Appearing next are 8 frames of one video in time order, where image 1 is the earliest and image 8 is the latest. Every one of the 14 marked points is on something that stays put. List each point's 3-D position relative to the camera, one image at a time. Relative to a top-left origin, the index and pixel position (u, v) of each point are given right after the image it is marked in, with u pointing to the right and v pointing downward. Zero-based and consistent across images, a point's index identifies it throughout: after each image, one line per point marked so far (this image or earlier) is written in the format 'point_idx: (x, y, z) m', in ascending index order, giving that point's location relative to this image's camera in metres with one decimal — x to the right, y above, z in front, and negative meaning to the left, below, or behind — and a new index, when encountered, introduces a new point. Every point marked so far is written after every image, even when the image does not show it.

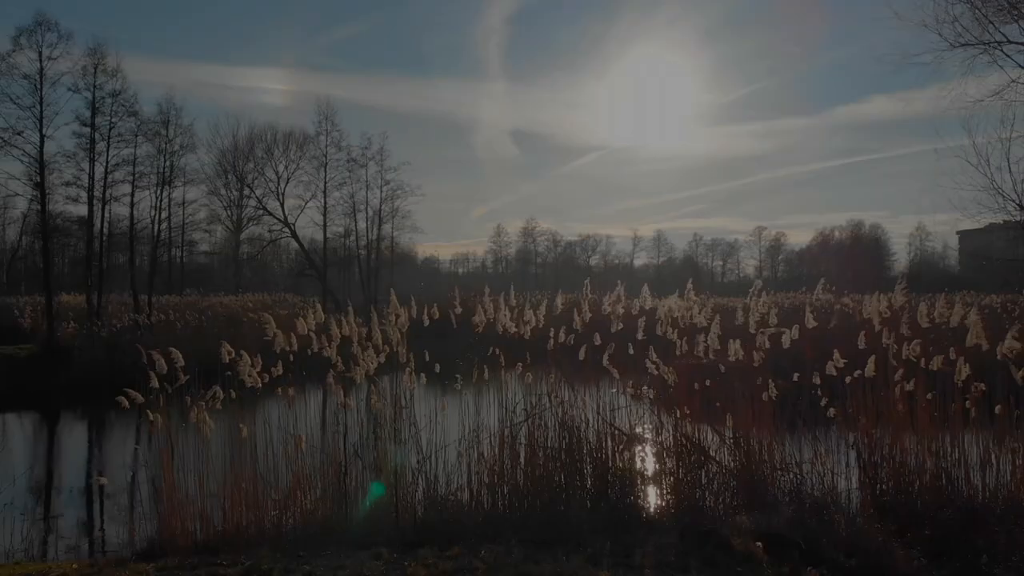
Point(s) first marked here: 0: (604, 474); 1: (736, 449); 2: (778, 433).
0: (+0.8, -1.6, +5.9) m
1: (+2.0, -1.5, +6.3) m
2: (+2.6, -1.4, +6.7) m
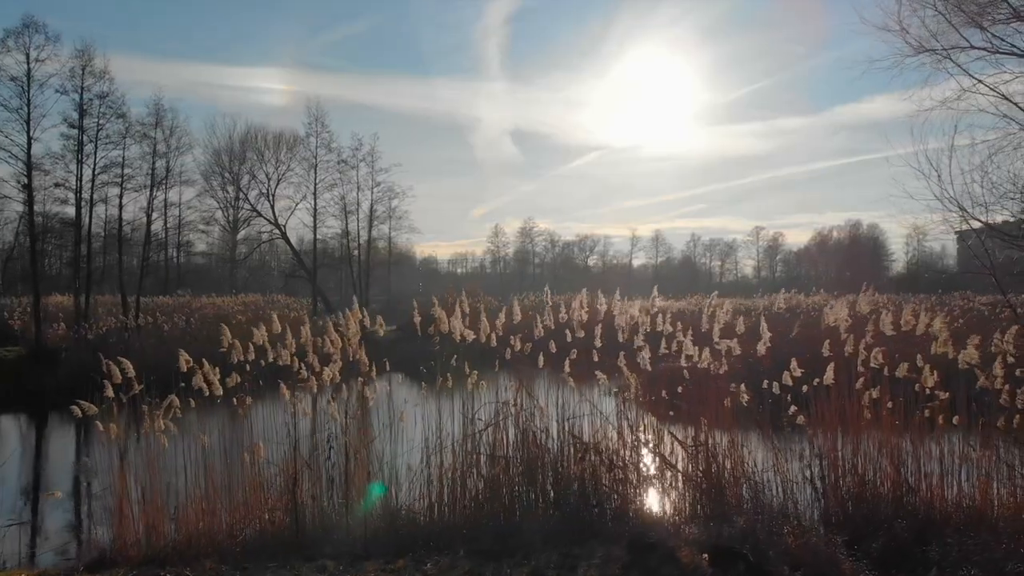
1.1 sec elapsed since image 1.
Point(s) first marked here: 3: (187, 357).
0: (+0.5, -1.7, +5.9) m
1: (+1.7, -1.5, +6.3) m
2: (+2.2, -1.4, +6.6) m
3: (-2.9, -0.6, +6.2) m
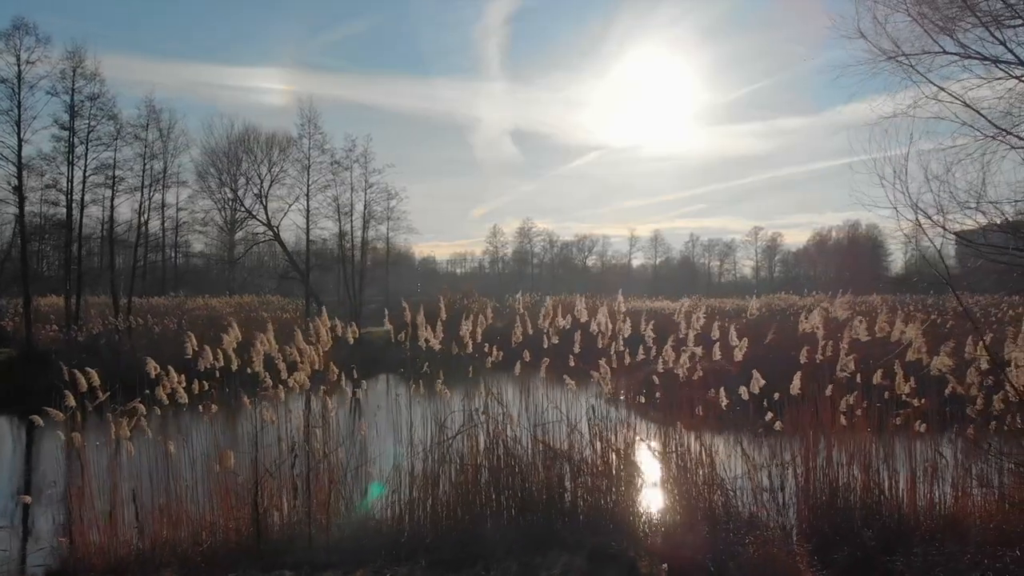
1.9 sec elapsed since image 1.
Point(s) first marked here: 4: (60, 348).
0: (+0.2, -1.7, +5.9) m
1: (+1.4, -1.6, +6.2) m
2: (+1.9, -1.5, +6.6) m
3: (-3.2, -0.7, +6.2) m
4: (-12.4, -1.7, +19.0) m
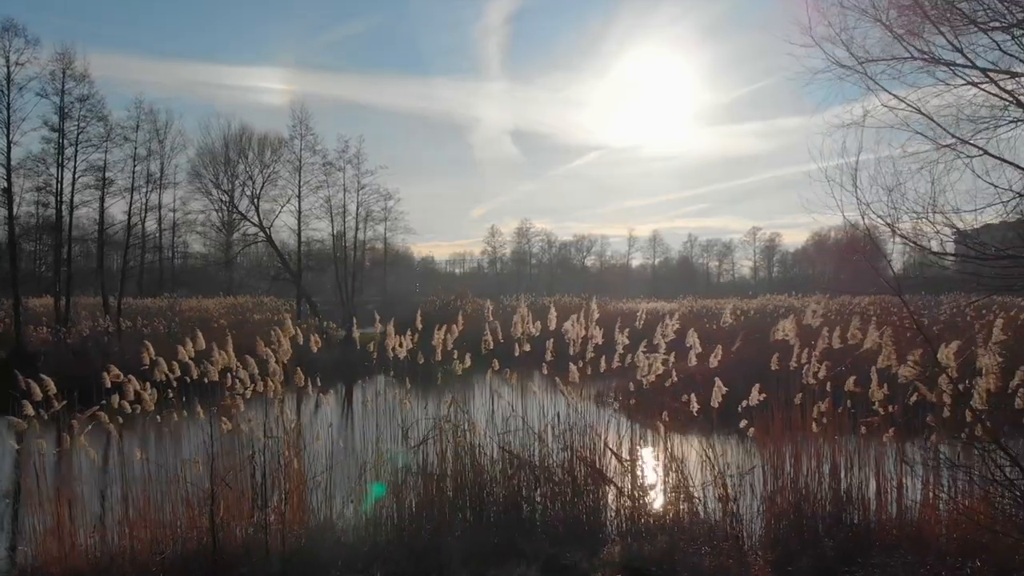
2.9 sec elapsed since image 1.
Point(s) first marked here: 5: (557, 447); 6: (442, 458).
0: (-0.1, -1.8, +5.8) m
1: (+1.1, -1.6, +6.2) m
2: (+1.6, -1.6, +6.6) m
3: (-3.5, -0.7, +6.2) m
4: (-12.7, -1.7, +19.0) m
5: (+0.4, -1.5, +6.4) m
6: (-0.6, -1.5, +6.1) m
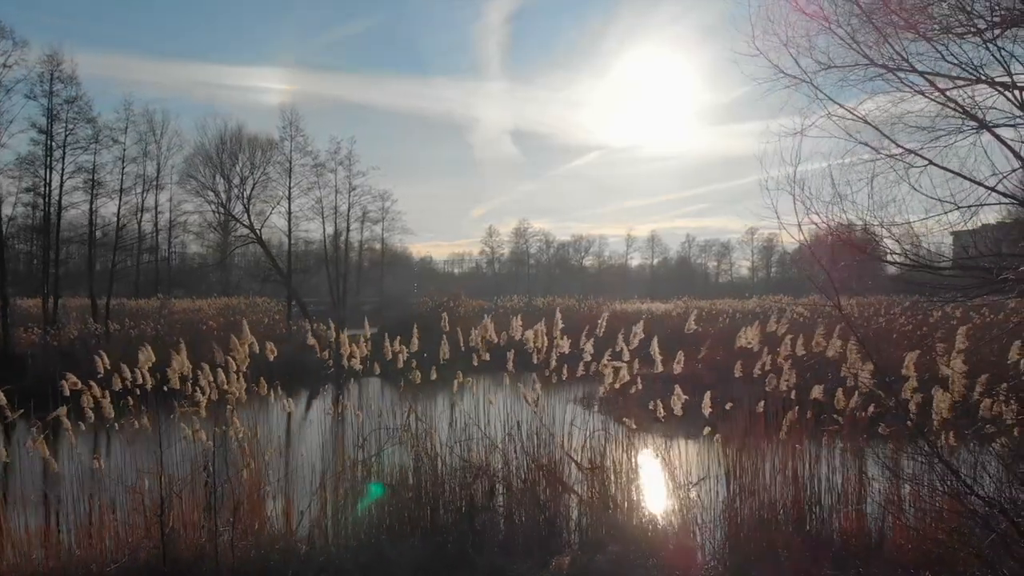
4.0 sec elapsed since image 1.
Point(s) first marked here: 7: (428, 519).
0: (-0.5, -1.9, +5.8) m
1: (+0.7, -1.7, +6.2) m
2: (+1.2, -1.6, +6.5) m
3: (-3.9, -0.8, +6.1) m
4: (-13.1, -1.8, +18.9) m
5: (0.0, -1.5, +6.3) m
6: (-1.0, -1.6, +6.1) m
7: (-0.7, -1.9, +5.8) m
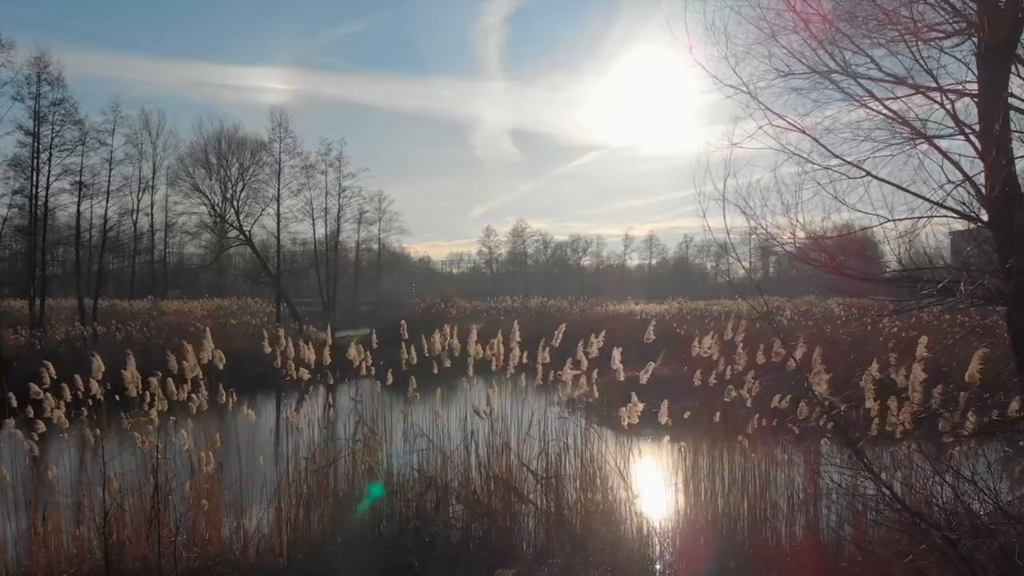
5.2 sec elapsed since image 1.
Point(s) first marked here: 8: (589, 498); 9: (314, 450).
0: (-0.9, -1.9, +5.8) m
1: (+0.3, -1.8, +6.1) m
2: (+0.8, -1.7, +6.5) m
3: (-4.3, -0.9, +6.1) m
4: (-13.5, -1.8, +18.9) m
5: (-0.4, -1.6, +6.3) m
6: (-1.4, -1.7, +6.1) m
7: (-1.1, -2.0, +5.8) m
8: (+0.7, -1.9, +6.1) m
9: (-1.8, -1.5, +6.3) m
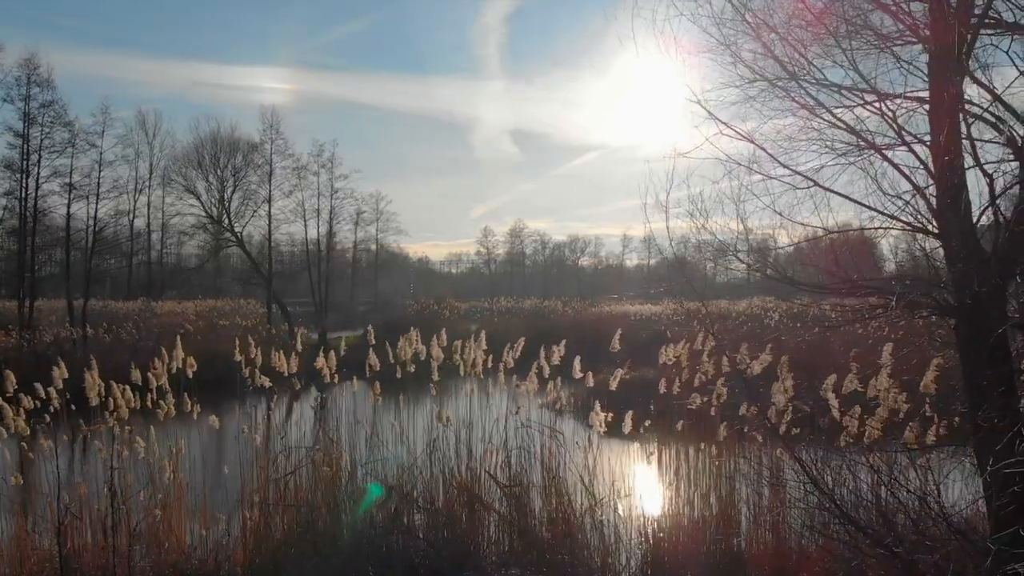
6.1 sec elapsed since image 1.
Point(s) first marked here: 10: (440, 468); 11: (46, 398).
0: (-1.2, -2.0, +5.8) m
1: (0.0, -1.9, +6.1) m
2: (+0.5, -1.8, +6.5) m
3: (-4.6, -0.9, +6.1) m
4: (-13.8, -1.9, +18.9) m
5: (-0.7, -1.7, +6.3) m
6: (-1.7, -1.7, +6.0) m
7: (-1.5, -2.1, +5.8) m
8: (+0.3, -1.9, +6.1) m
9: (-2.1, -1.6, +6.3) m
10: (-0.7, -1.6, +6.4) m
11: (-4.0, -0.9, +5.9) m
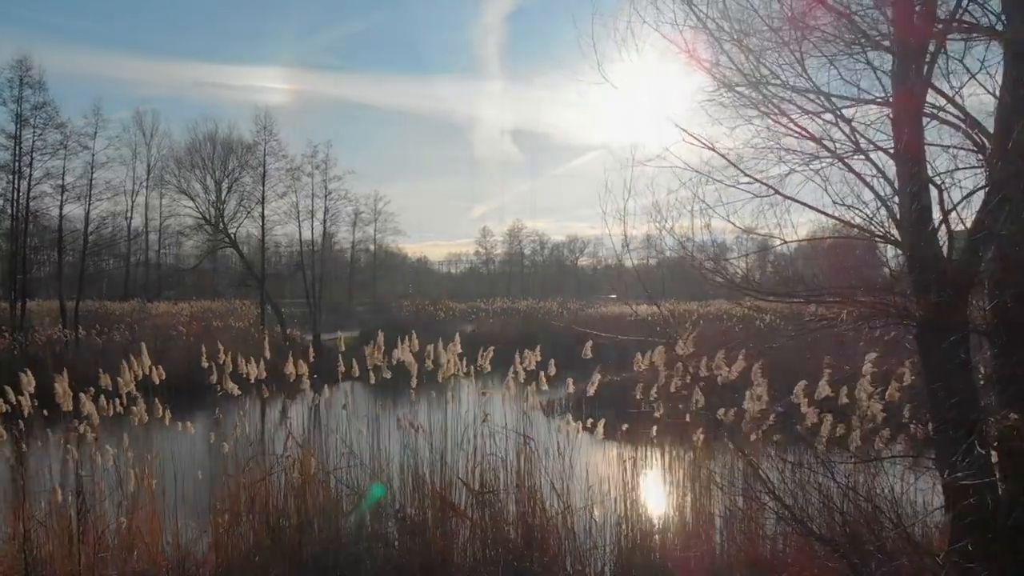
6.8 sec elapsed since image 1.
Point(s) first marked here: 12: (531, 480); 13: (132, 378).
0: (-1.5, -2.1, +5.8) m
1: (-0.3, -1.9, +6.1) m
2: (+0.2, -1.8, +6.5) m
3: (-4.9, -1.0, +6.1) m
4: (-14.0, -1.9, +18.9) m
5: (-1.0, -1.8, +6.3) m
6: (-2.0, -1.8, +6.0) m
7: (-1.7, -2.2, +5.8) m
8: (+0.1, -2.0, +6.1) m
9: (-2.4, -1.6, +6.3) m
10: (-0.9, -1.6, +6.4) m
11: (-4.2, -1.0, +5.9) m
12: (+0.2, -1.8, +6.5) m
13: (-3.3, -0.8, +6.0) m
